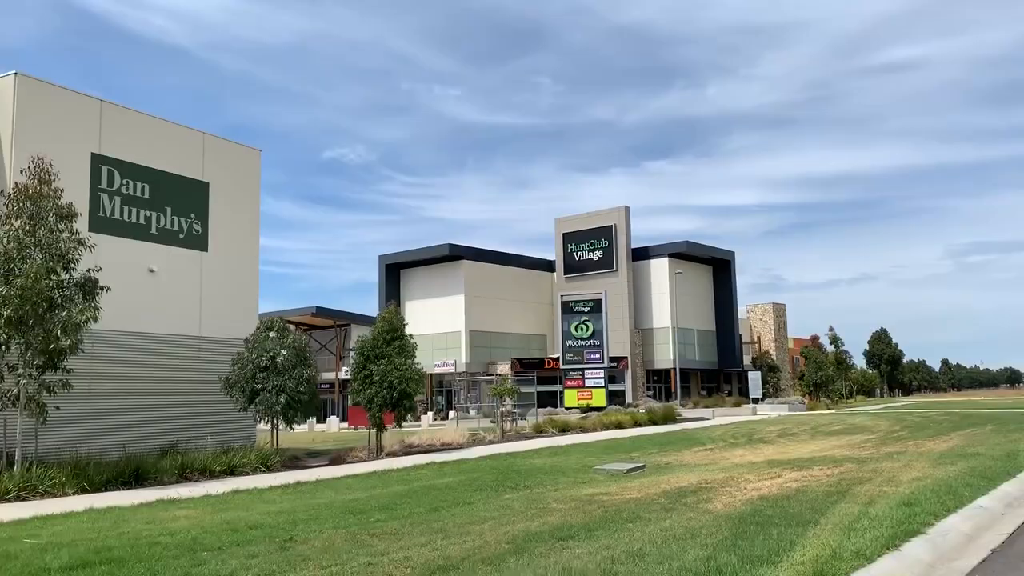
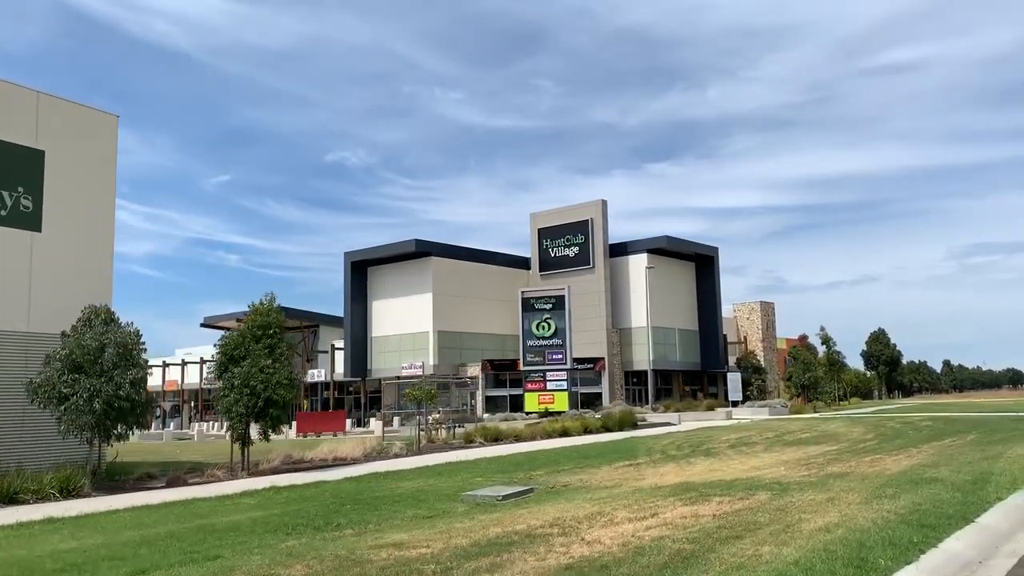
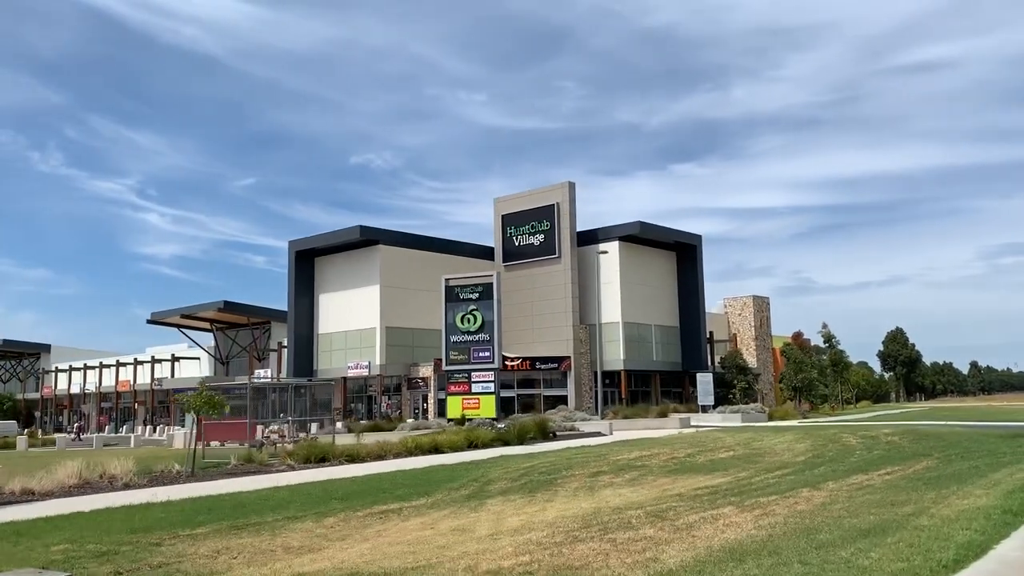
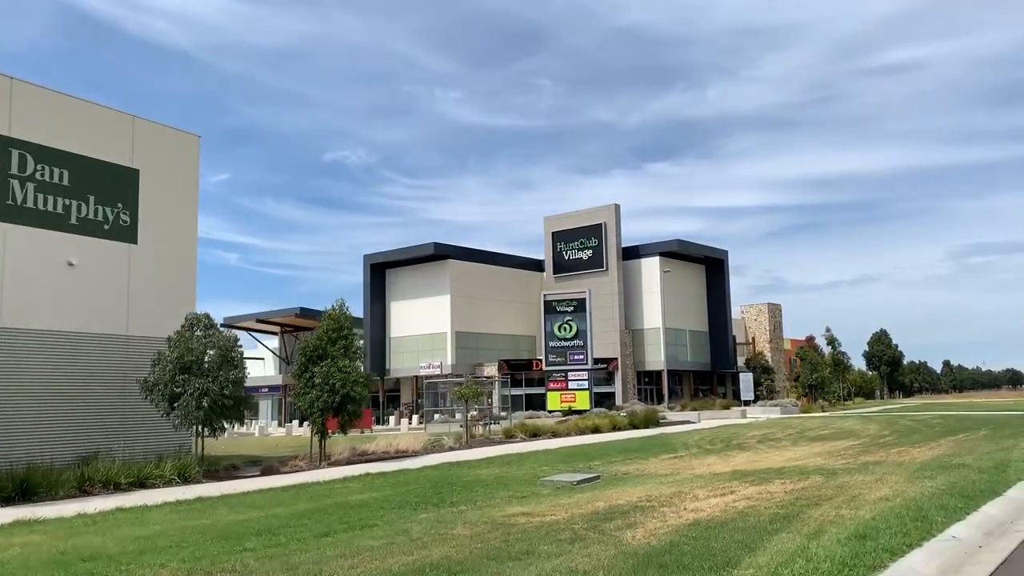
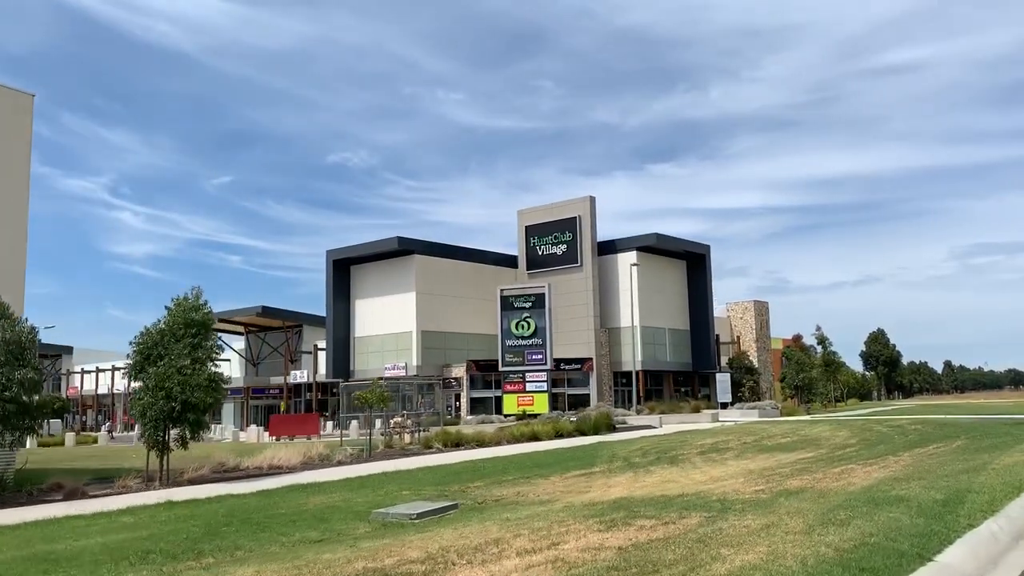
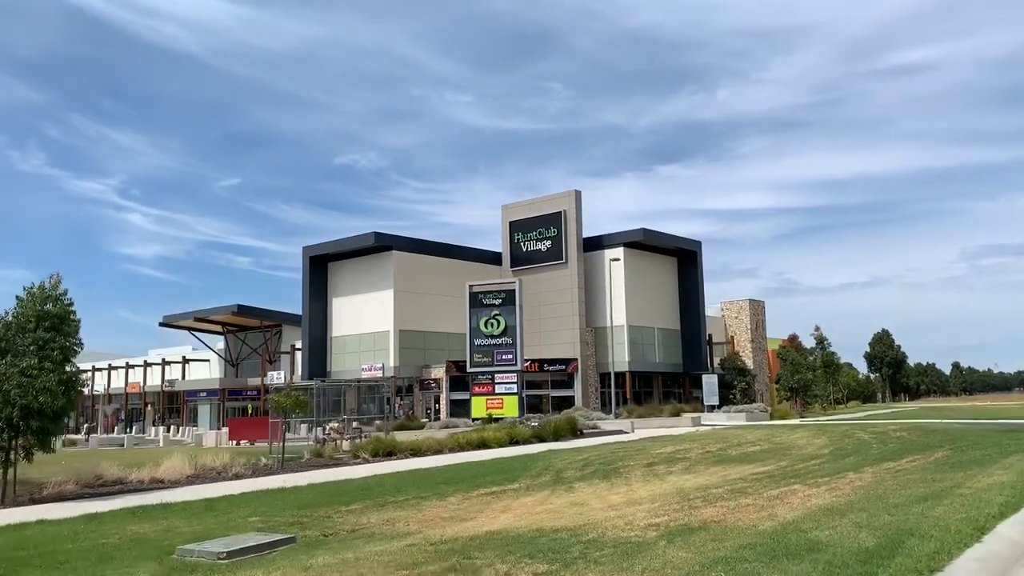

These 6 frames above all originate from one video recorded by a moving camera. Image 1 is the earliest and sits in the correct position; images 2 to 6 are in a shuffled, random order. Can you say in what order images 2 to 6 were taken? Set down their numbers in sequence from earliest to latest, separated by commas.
4, 2, 5, 6, 3
